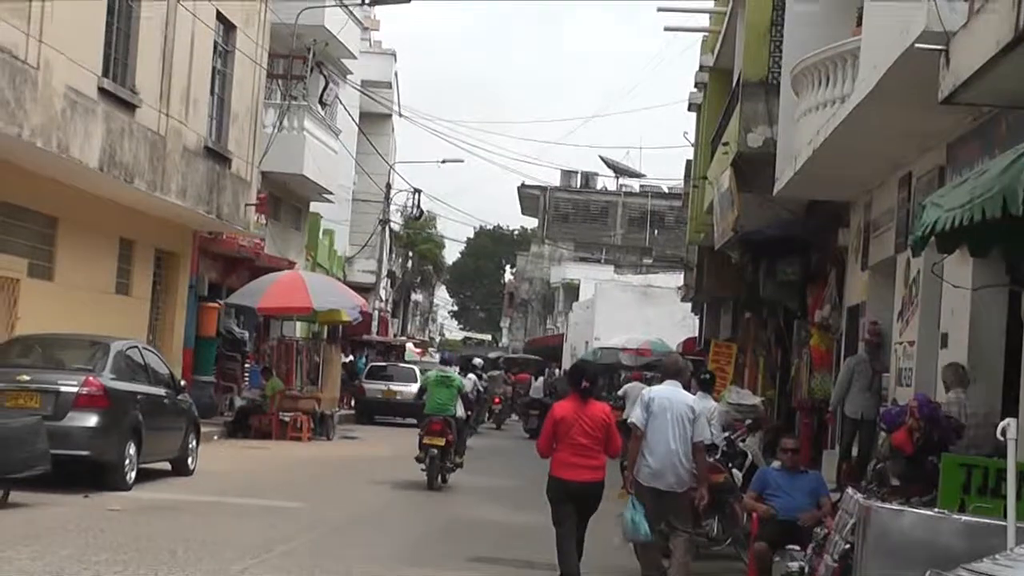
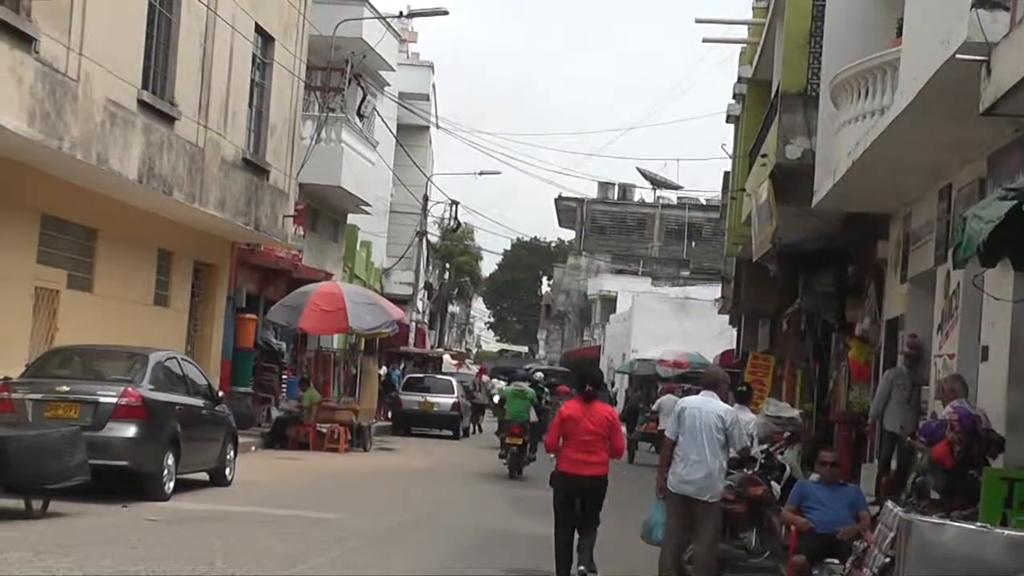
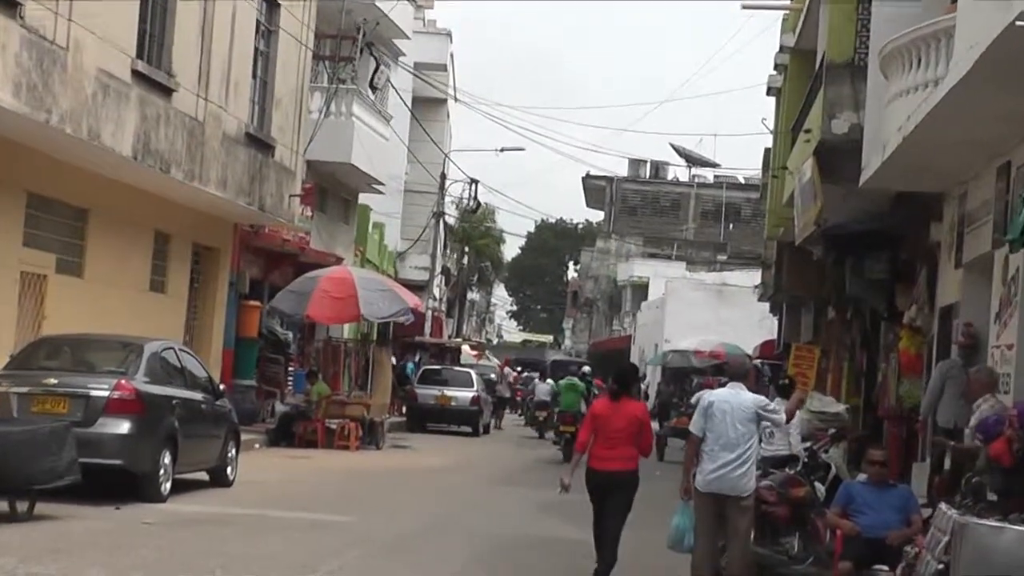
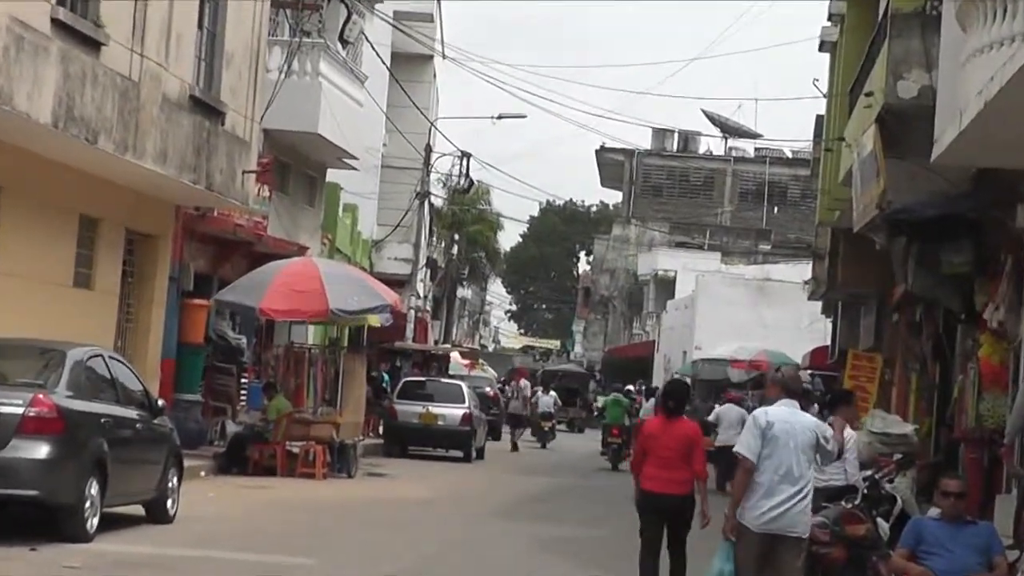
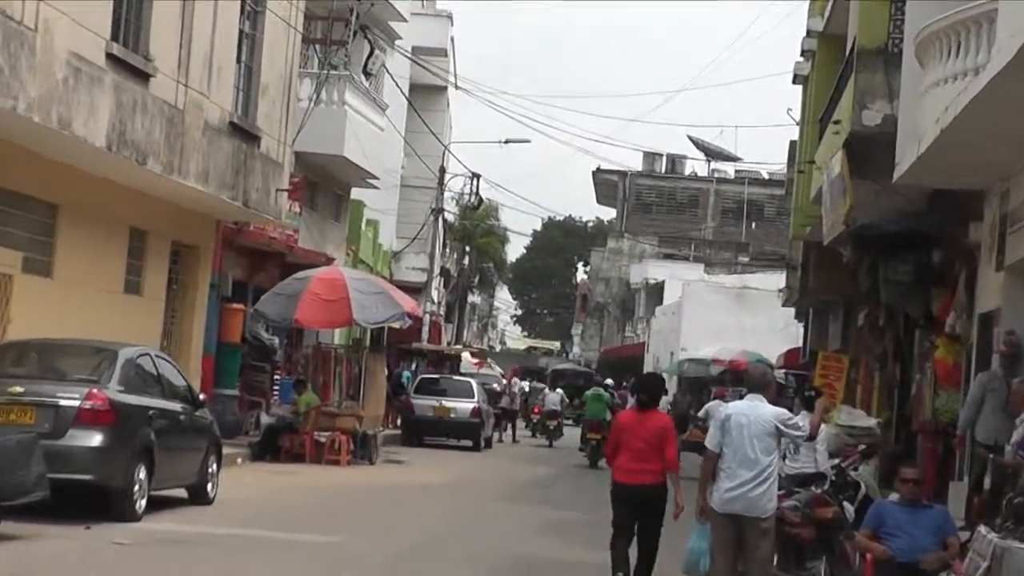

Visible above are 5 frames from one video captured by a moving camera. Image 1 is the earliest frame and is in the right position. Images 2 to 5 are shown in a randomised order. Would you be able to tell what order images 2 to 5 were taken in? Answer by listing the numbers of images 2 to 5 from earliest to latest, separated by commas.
2, 3, 5, 4
